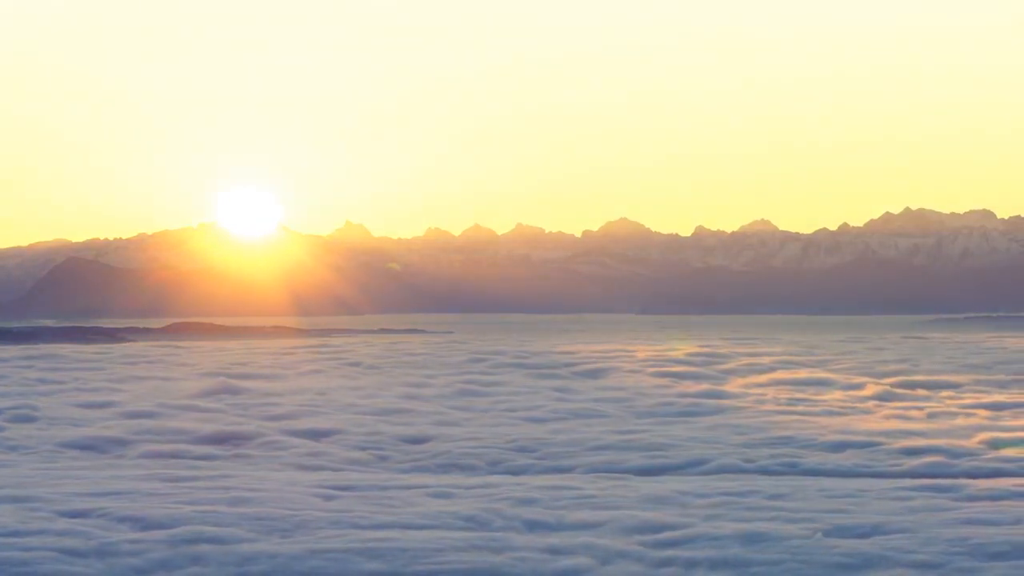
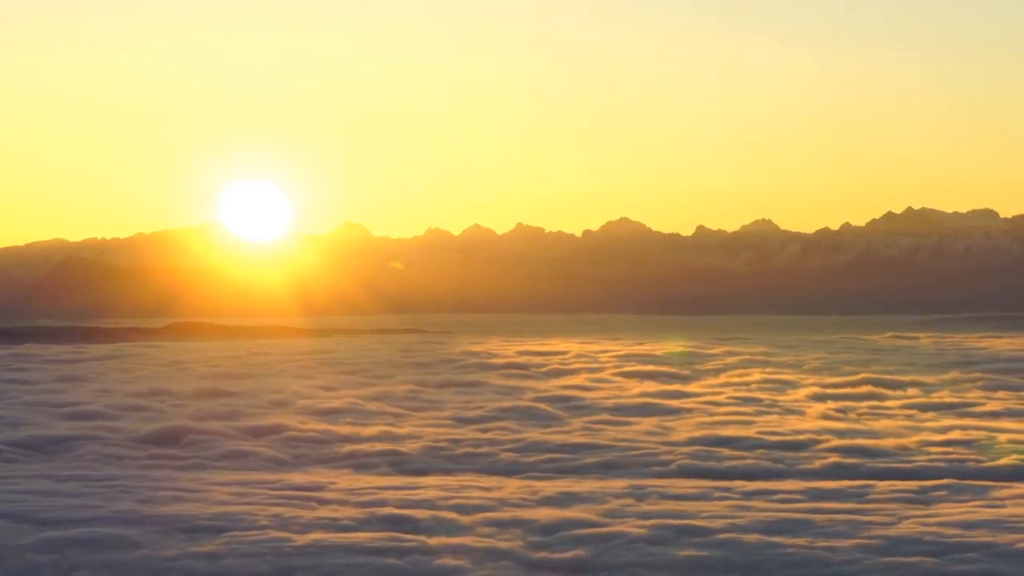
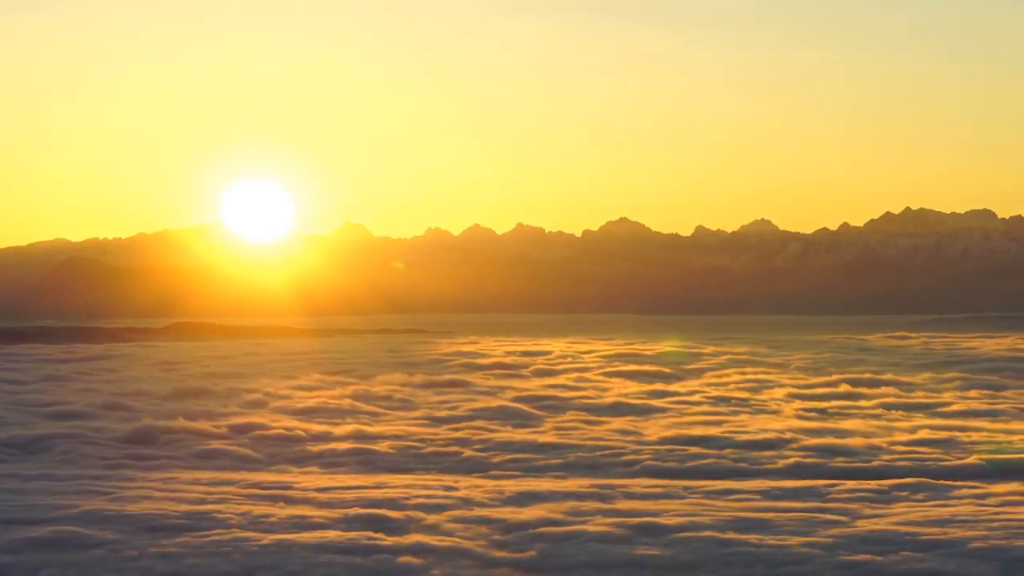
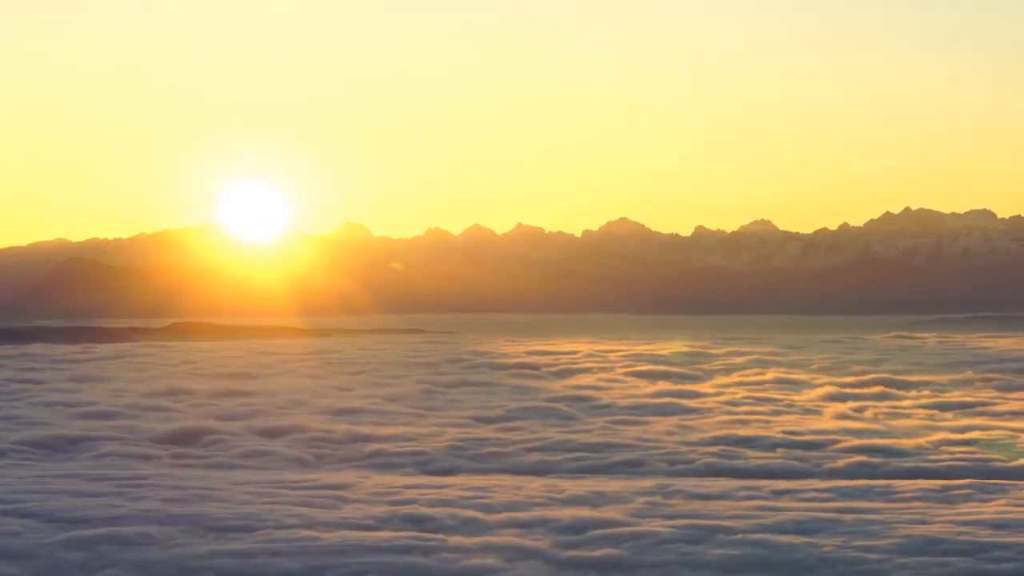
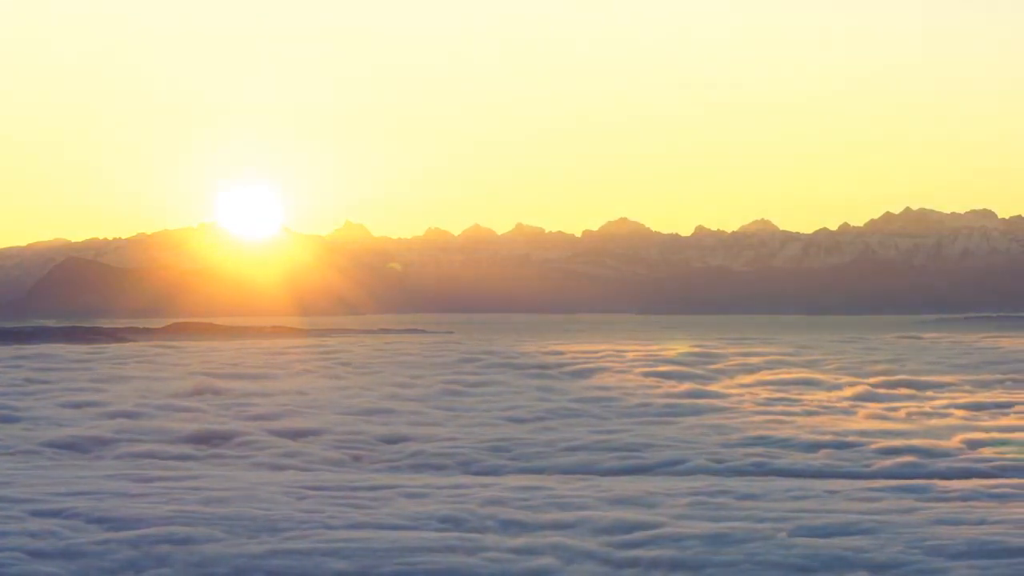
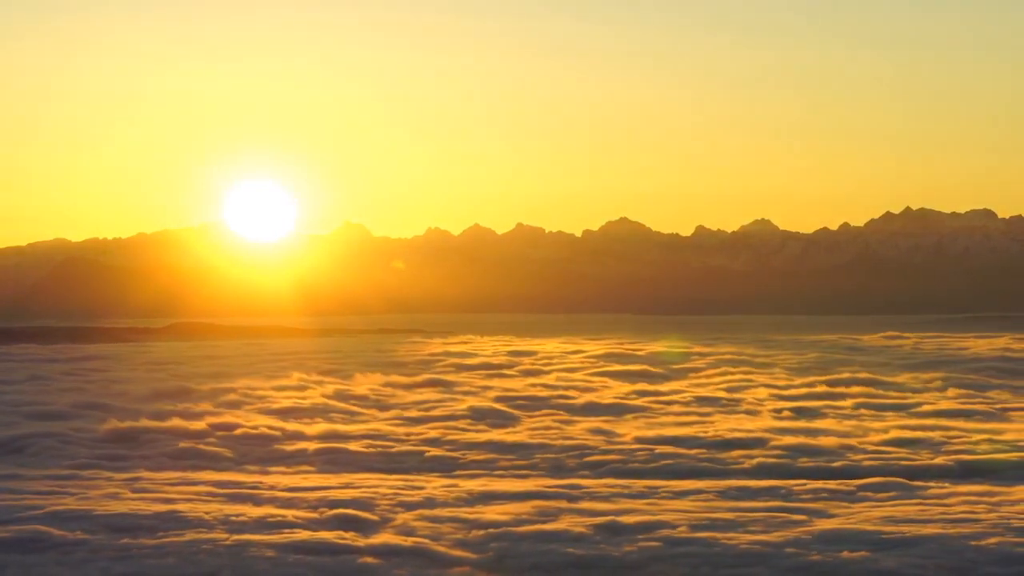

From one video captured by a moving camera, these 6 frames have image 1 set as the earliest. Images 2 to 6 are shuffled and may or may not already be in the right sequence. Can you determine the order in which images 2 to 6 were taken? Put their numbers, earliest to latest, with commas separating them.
5, 4, 2, 3, 6
